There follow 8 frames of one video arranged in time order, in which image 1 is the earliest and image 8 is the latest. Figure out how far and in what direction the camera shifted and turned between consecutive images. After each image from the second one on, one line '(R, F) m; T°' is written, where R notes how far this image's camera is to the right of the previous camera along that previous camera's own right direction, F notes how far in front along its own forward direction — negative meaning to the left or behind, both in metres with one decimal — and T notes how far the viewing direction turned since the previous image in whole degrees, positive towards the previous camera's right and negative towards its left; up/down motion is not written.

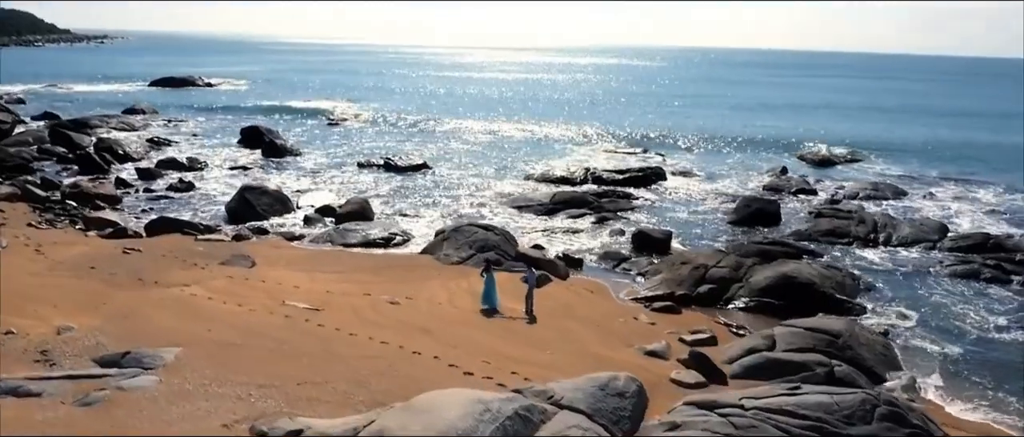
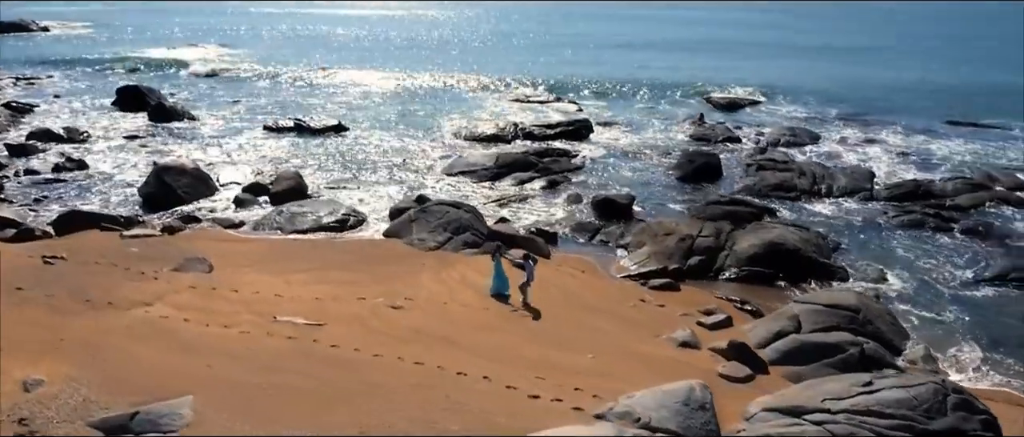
(-2.7, +1.4) m; +10°
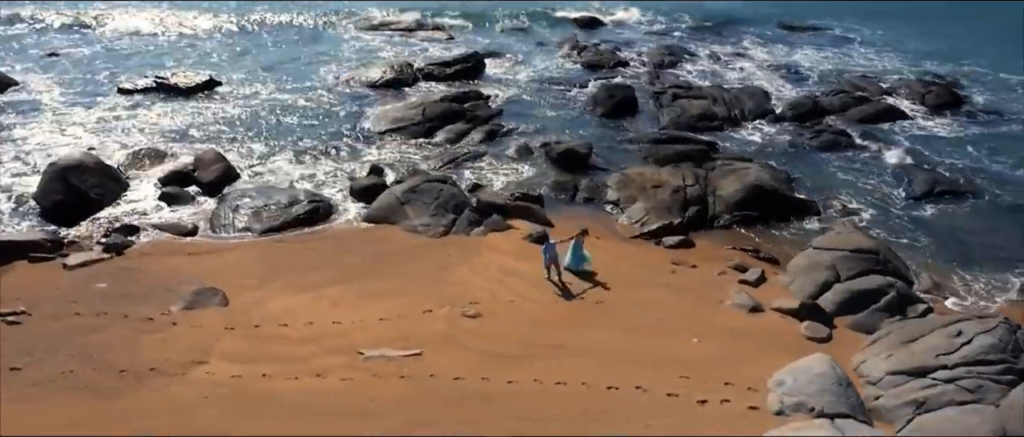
(-4.8, +1.4) m; +16°
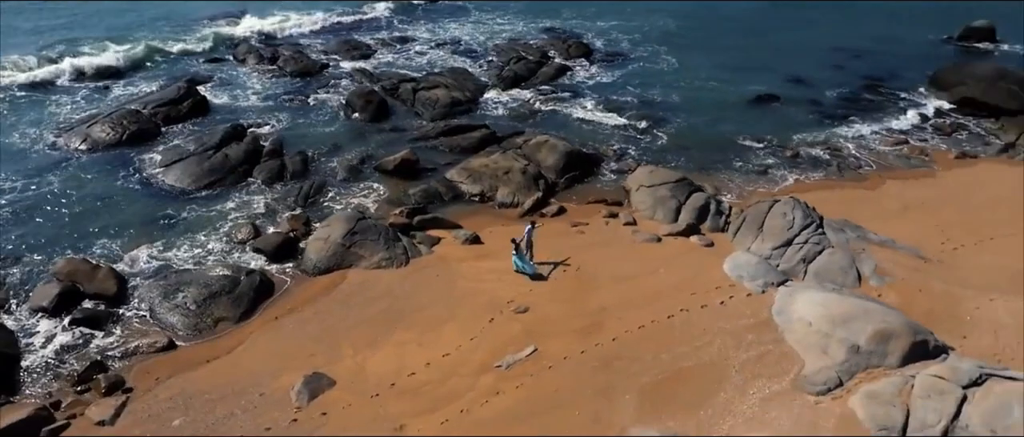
(-9.3, -0.4) m; +33°
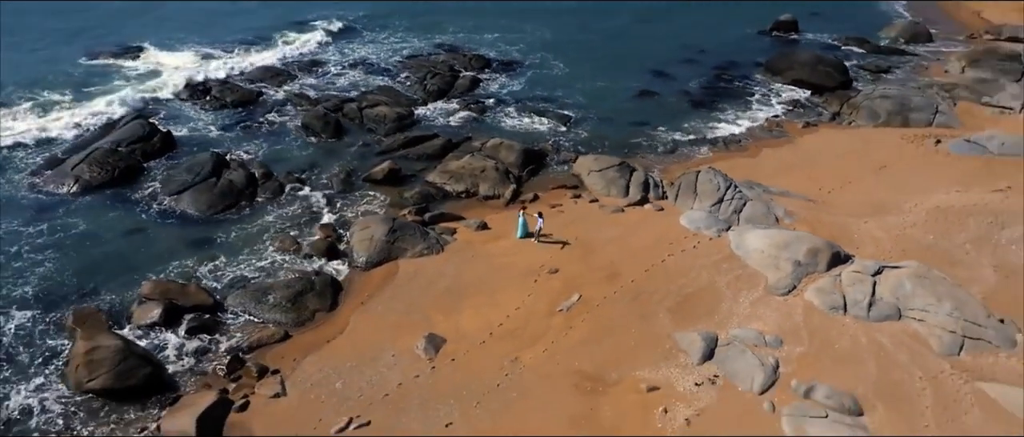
(-5.6, -4.2) m; +13°
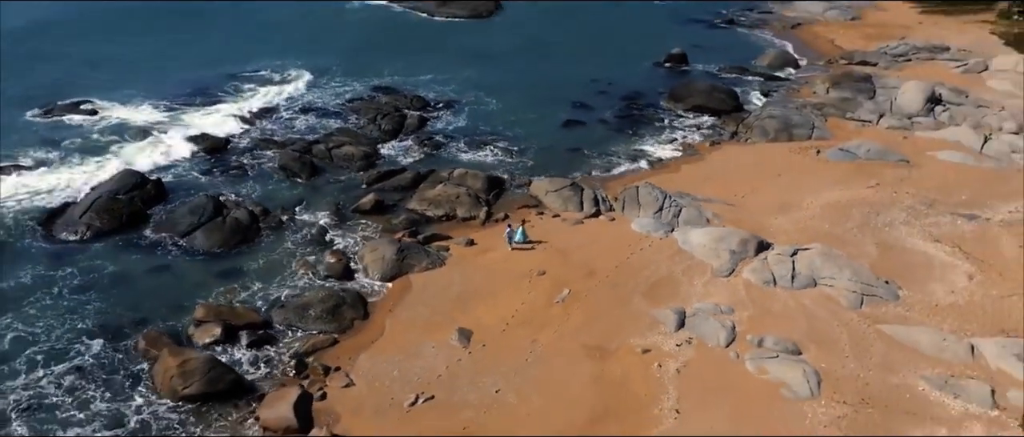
(-3.5, -4.3) m; +8°
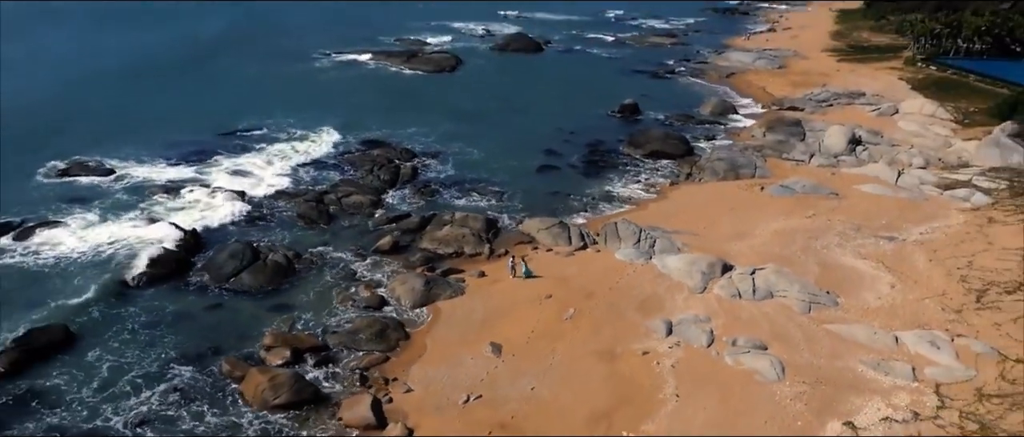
(-2.8, -5.0) m; +4°
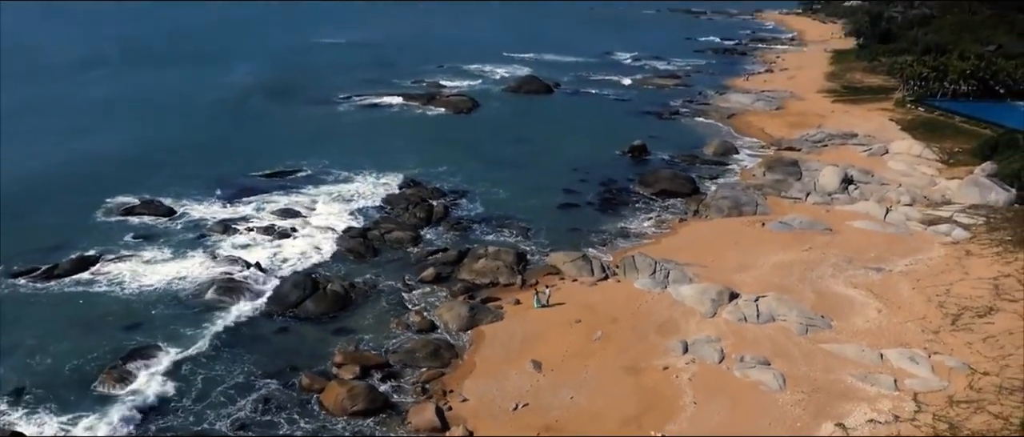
(-1.5, -4.6) m; 0°
